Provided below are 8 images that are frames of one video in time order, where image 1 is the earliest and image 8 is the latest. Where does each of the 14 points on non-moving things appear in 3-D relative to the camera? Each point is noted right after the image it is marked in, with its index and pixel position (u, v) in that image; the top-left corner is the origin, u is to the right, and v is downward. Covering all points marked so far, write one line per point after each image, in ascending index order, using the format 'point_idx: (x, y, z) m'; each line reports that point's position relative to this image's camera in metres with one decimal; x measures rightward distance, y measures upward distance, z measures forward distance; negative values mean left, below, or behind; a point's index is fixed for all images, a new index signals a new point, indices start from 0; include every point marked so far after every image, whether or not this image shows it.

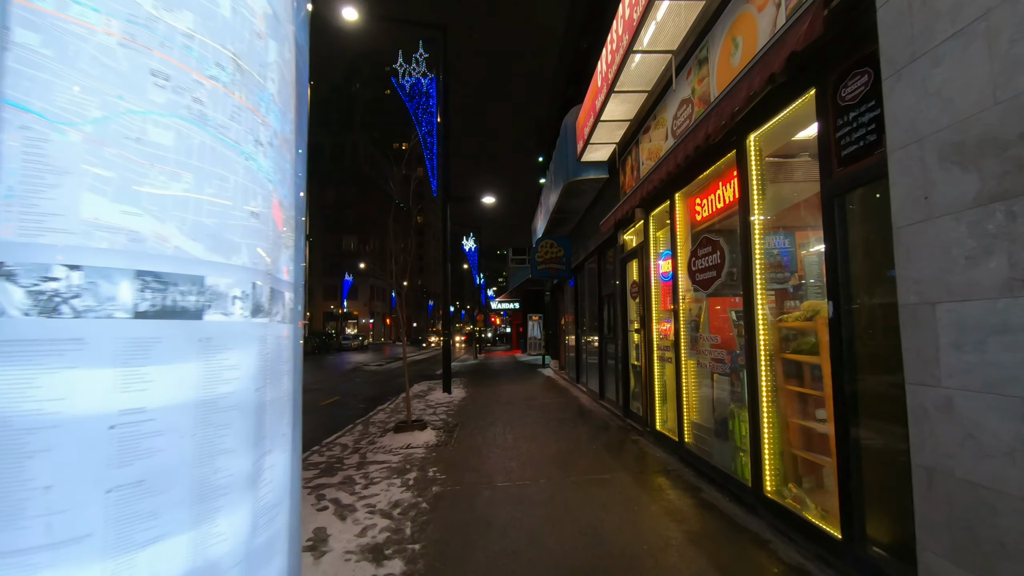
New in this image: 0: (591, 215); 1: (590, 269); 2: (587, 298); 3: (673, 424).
0: (+1.6, +1.4, +10.7) m
1: (+1.7, +0.4, +11.7) m
2: (+1.7, -0.3, +11.9) m
3: (+1.8, -1.5, +6.1) m
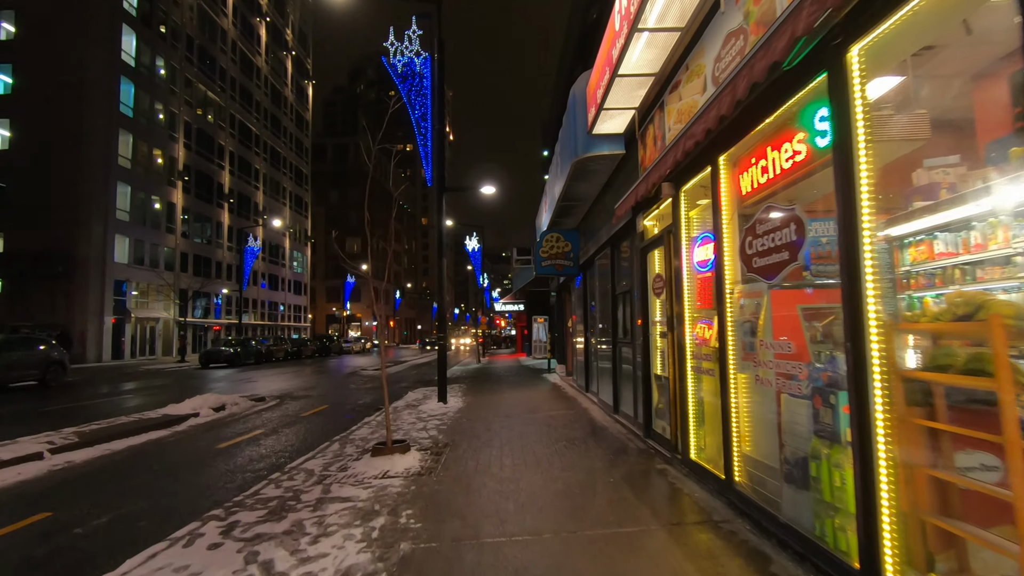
0: (+1.6, +1.5, +9.4) m
1: (+1.7, +0.5, +10.4) m
2: (+1.7, -0.2, +10.6) m
3: (+1.8, -1.5, +4.8) m
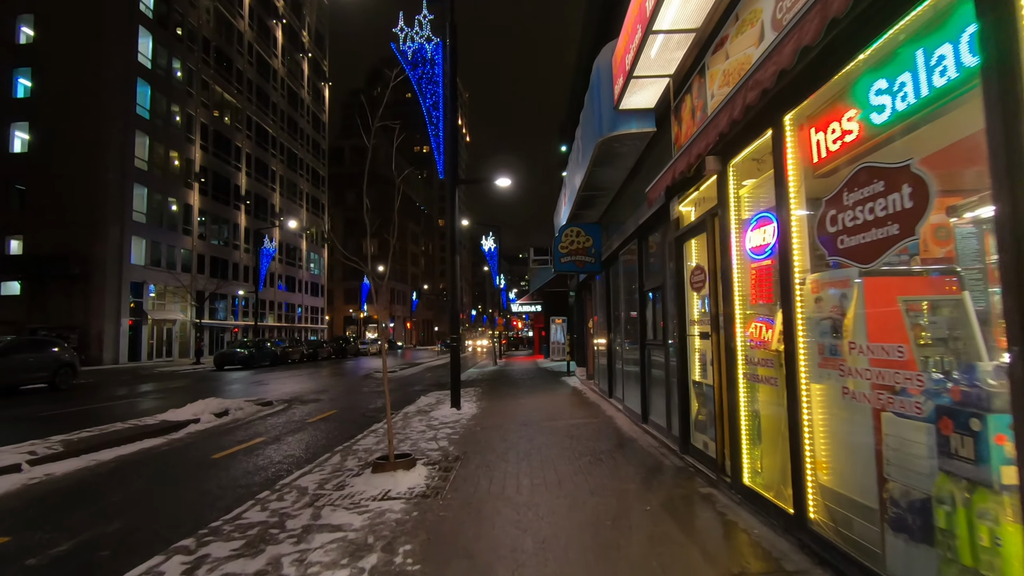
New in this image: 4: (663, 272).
0: (+1.9, +1.5, +8.6) m
1: (+2.0, +0.5, +9.5) m
2: (+2.0, -0.2, +9.8) m
3: (+1.9, -1.4, +3.9) m
4: (+2.0, +0.2, +7.0) m
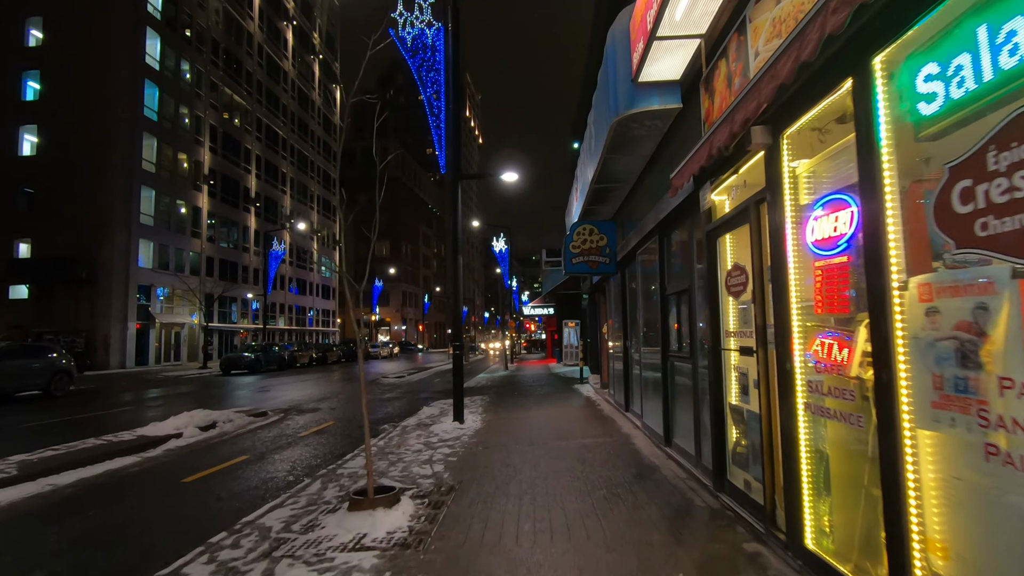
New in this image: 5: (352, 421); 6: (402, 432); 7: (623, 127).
0: (+1.9, +1.5, +7.6) m
1: (+2.1, +0.5, +8.6) m
2: (+2.1, -0.2, +8.8) m
3: (+1.9, -1.4, +3.0) m
4: (+2.0, +0.1, +6.0) m
5: (-4.0, -3.3, +13.4) m
6: (-2.1, -2.7, +10.2) m
7: (+1.2, +1.8, +6.0) m
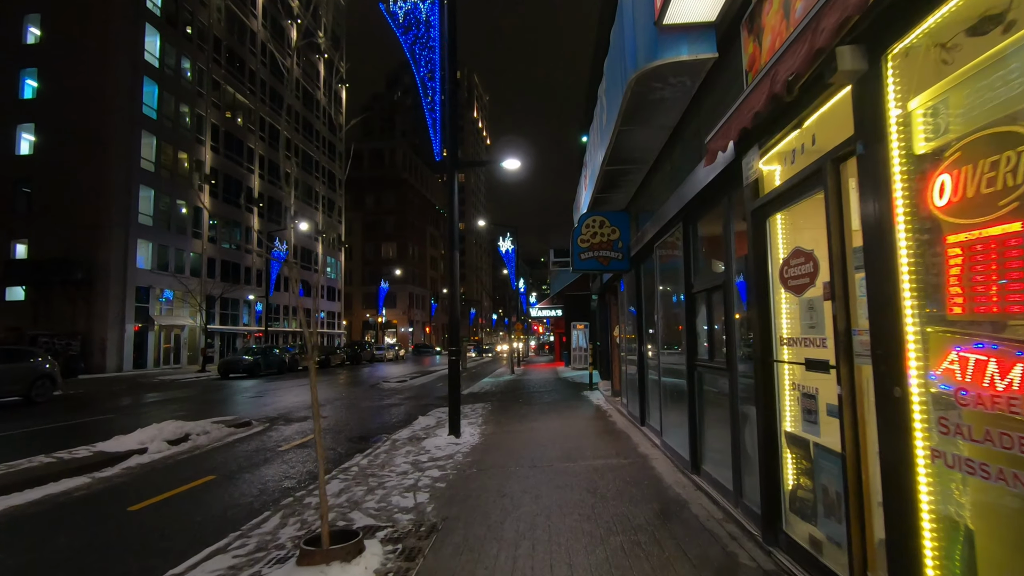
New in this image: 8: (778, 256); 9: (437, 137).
0: (+1.9, +1.5, +6.5) m
1: (+2.1, +0.5, +7.5) m
2: (+2.1, -0.2, +7.7) m
3: (+1.8, -1.4, +1.9) m
4: (+2.0, +0.2, +4.9) m
5: (-3.9, -3.3, +12.4) m
6: (-2.1, -2.7, +9.2) m
7: (+1.2, +1.8, +4.9) m
8: (+1.9, +0.2, +3.9) m
9: (-1.5, +3.0, +10.7) m
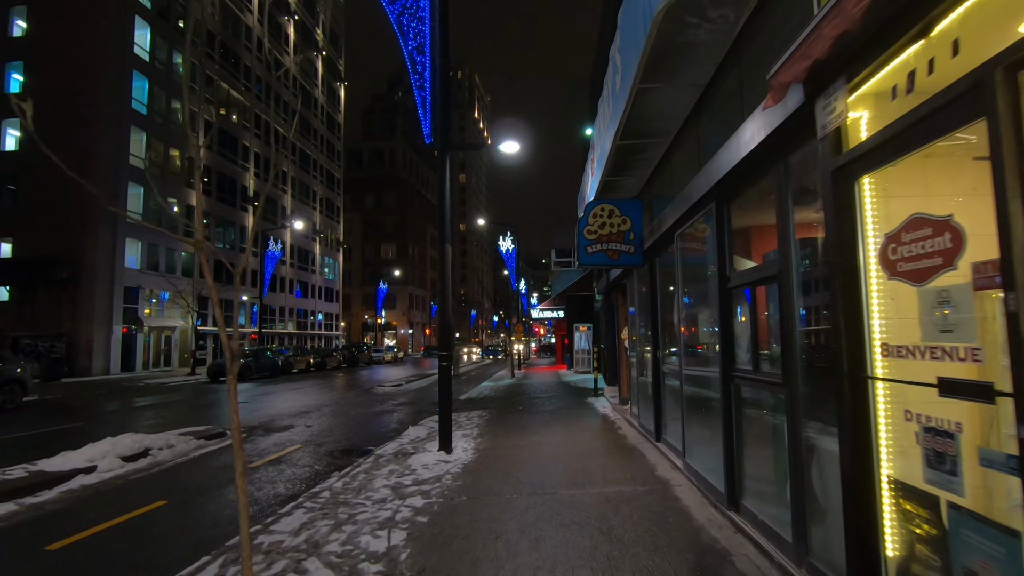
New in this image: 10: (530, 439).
0: (+1.9, +1.6, +5.5) m
1: (+2.1, +0.5, +6.4) m
2: (+2.1, -0.1, +6.7) m
3: (+1.7, -1.3, +0.8) m
4: (+1.9, +0.2, +3.9) m
5: (-3.9, -3.2, +11.3) m
6: (-2.1, -2.7, +8.1) m
7: (+1.2, +1.9, +3.9) m
8: (+1.8, +0.3, +2.8) m
9: (-1.5, +3.0, +9.6) m
10: (+0.3, -2.6, +9.2) m
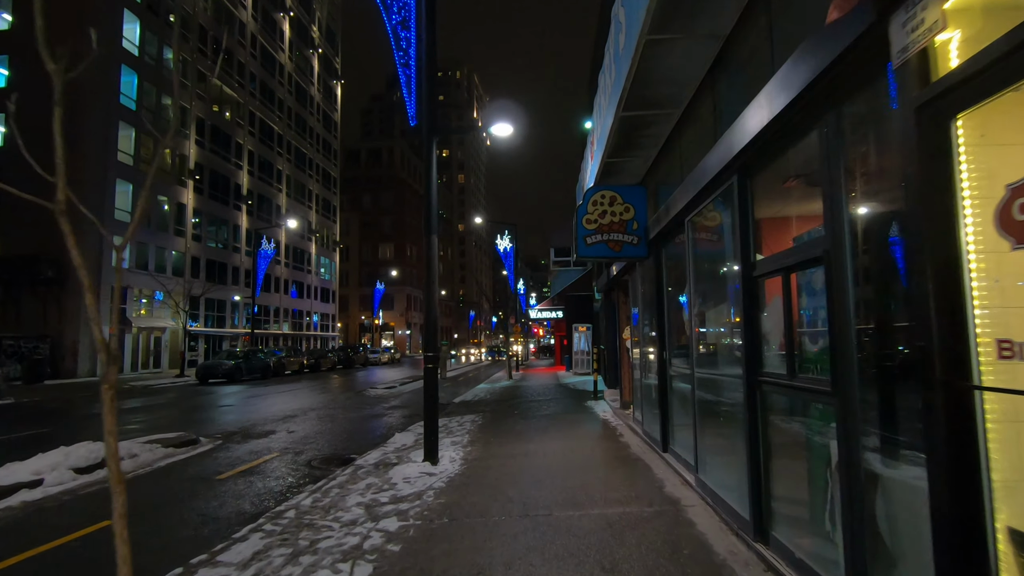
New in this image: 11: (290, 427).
0: (+1.8, +1.6, +4.7) m
1: (+2.0, +0.6, +5.7) m
2: (+2.0, -0.1, +5.9) m
3: (+1.6, -1.2, 0.0) m
4: (+1.8, +0.3, +3.1) m
5: (-4.1, -3.2, +10.6) m
6: (-2.2, -2.6, +7.4) m
7: (+1.0, +2.0, +3.1) m
8: (+1.7, +0.4, +2.1) m
9: (-1.6, +3.1, +8.9) m
10: (+0.2, -2.5, +8.5) m
11: (-5.6, -3.6, +13.6) m
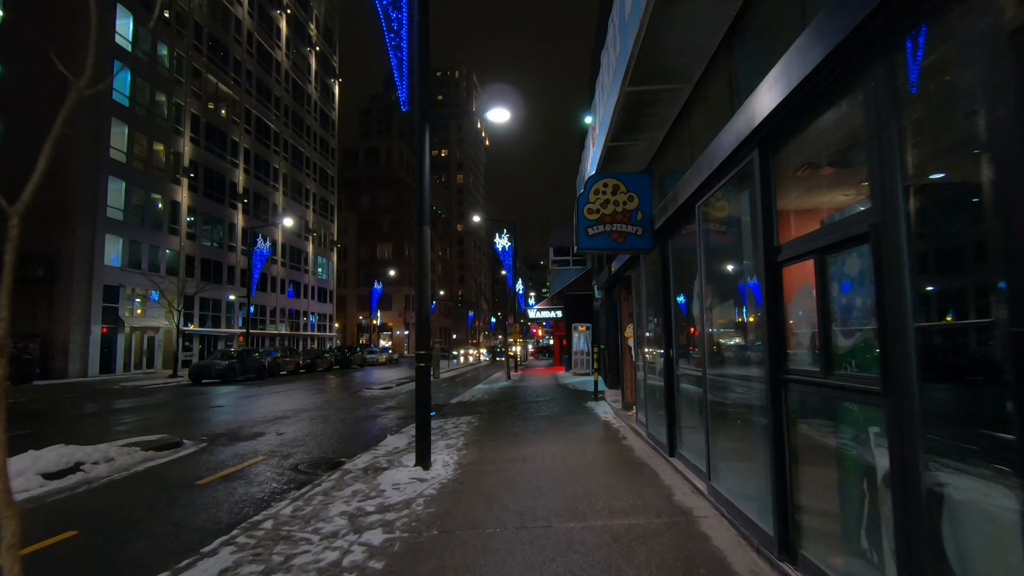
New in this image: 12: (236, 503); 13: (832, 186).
0: (+1.7, +1.7, +4.3) m
1: (+1.9, +0.7, +5.2) m
2: (+1.9, 0.0, +5.5) m
3: (+1.6, -1.1, -0.4) m
4: (+1.8, +0.4, +2.7) m
5: (-4.1, -3.1, +10.1) m
6: (-2.3, -2.5, +6.9) m
7: (+1.0, +2.1, +2.7) m
8: (+1.7, +0.5, +1.6) m
9: (-1.7, +3.2, +8.4) m
10: (+0.1, -2.4, +8.0) m
11: (-5.6, -3.5, +13.1) m
12: (-3.5, -2.7, +6.8) m
13: (+1.9, +0.6, +3.3) m
